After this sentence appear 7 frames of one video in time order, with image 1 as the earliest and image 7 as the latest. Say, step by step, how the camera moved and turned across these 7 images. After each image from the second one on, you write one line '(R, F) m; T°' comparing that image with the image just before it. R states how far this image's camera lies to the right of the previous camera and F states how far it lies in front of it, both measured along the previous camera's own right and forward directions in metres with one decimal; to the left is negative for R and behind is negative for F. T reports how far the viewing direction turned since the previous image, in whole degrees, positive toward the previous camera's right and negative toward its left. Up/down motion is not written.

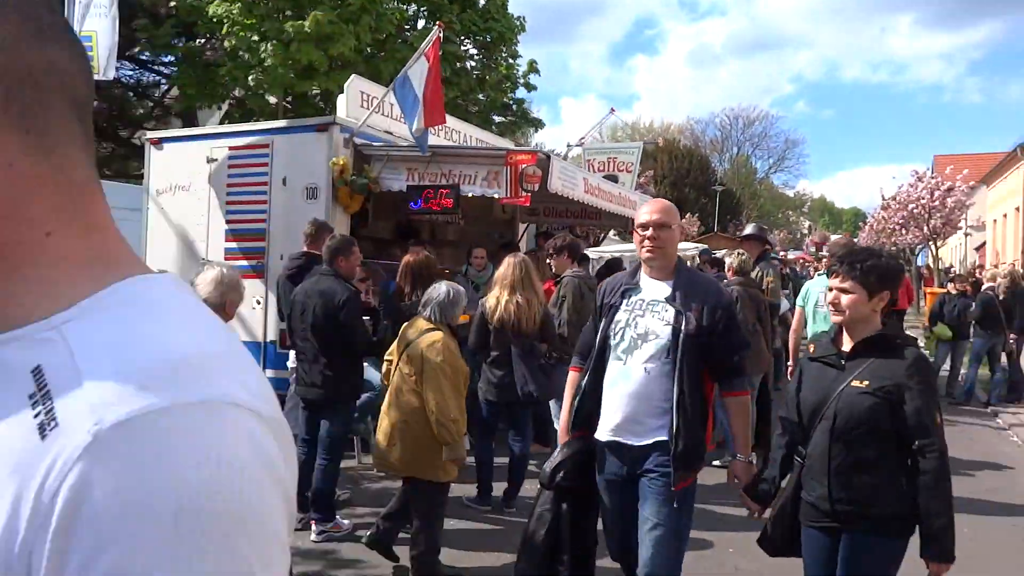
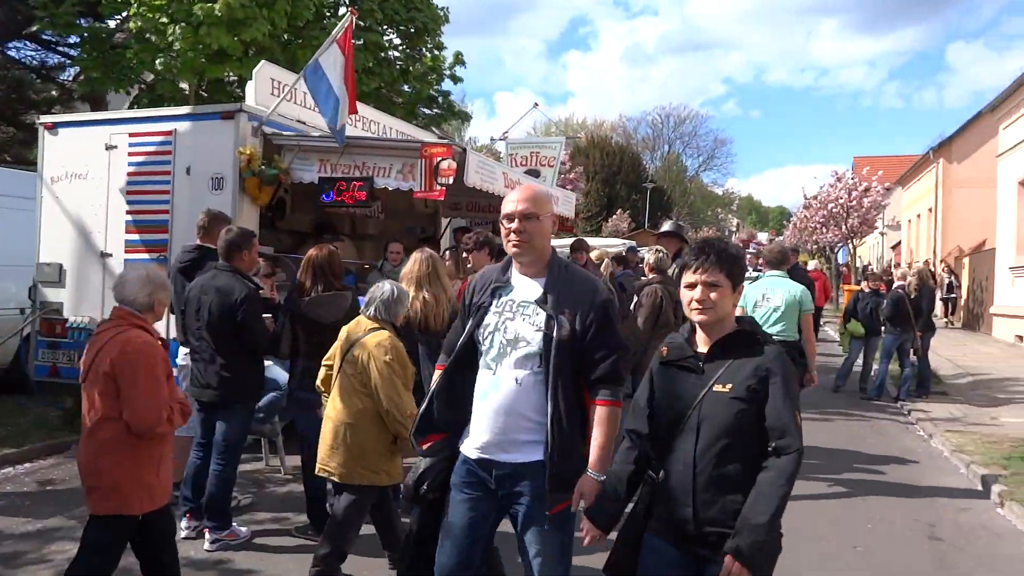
(+0.2, +0.2) m; +5°
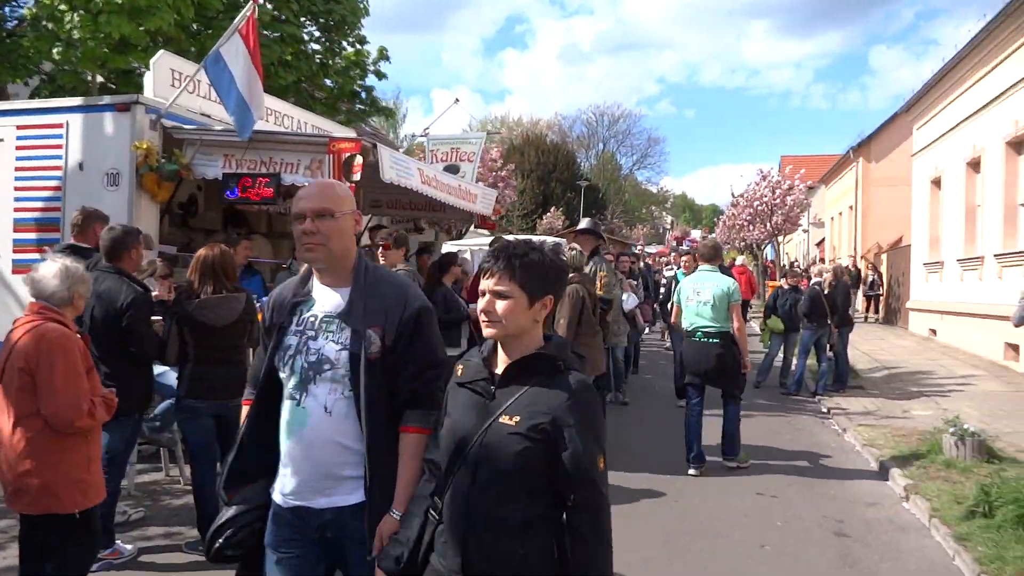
(+0.2, +0.2) m; +4°
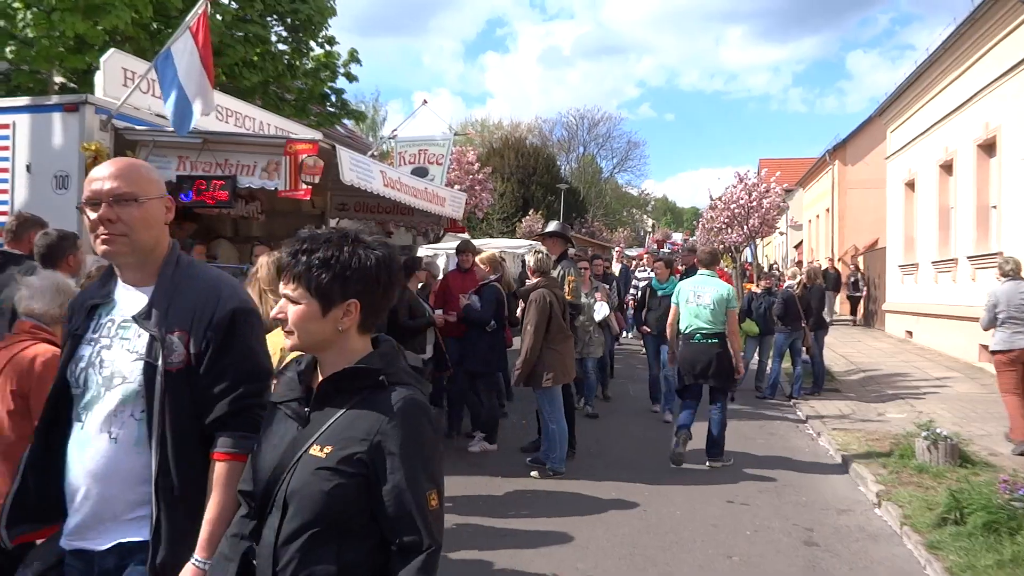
(+0.2, +0.2) m; +1°
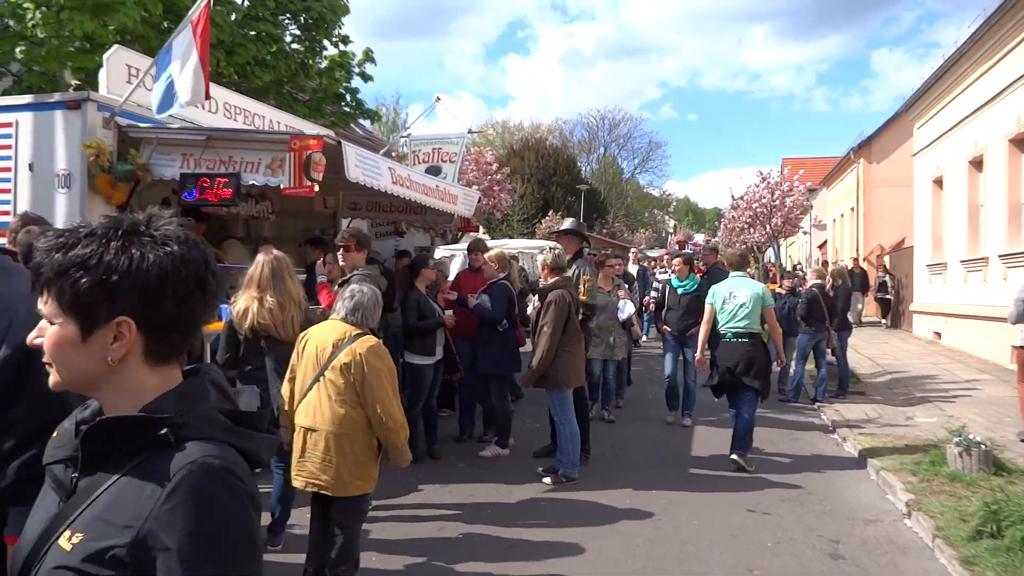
(+0.1, +0.2) m; -2°
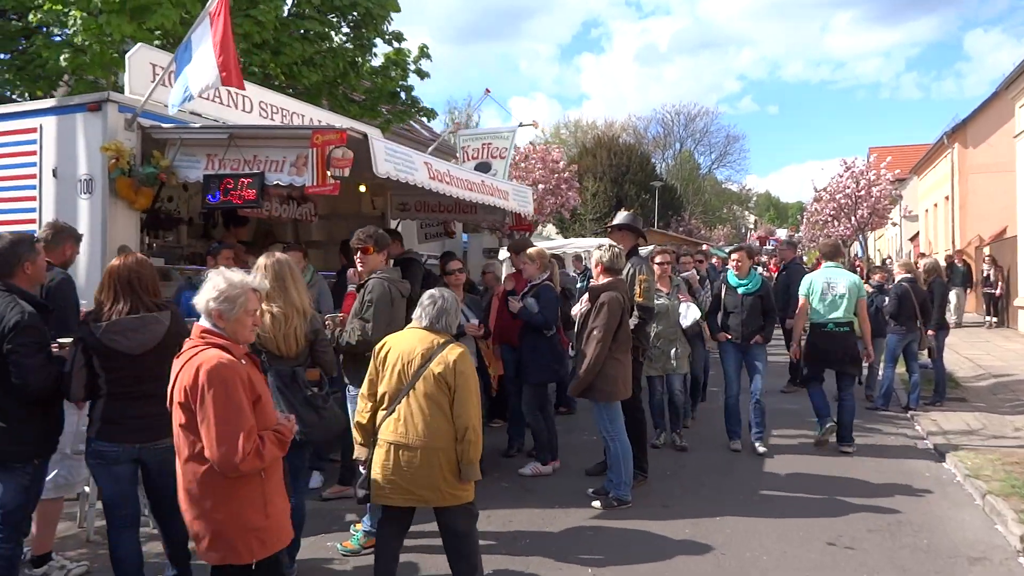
(+0.3, +0.6) m; -6°
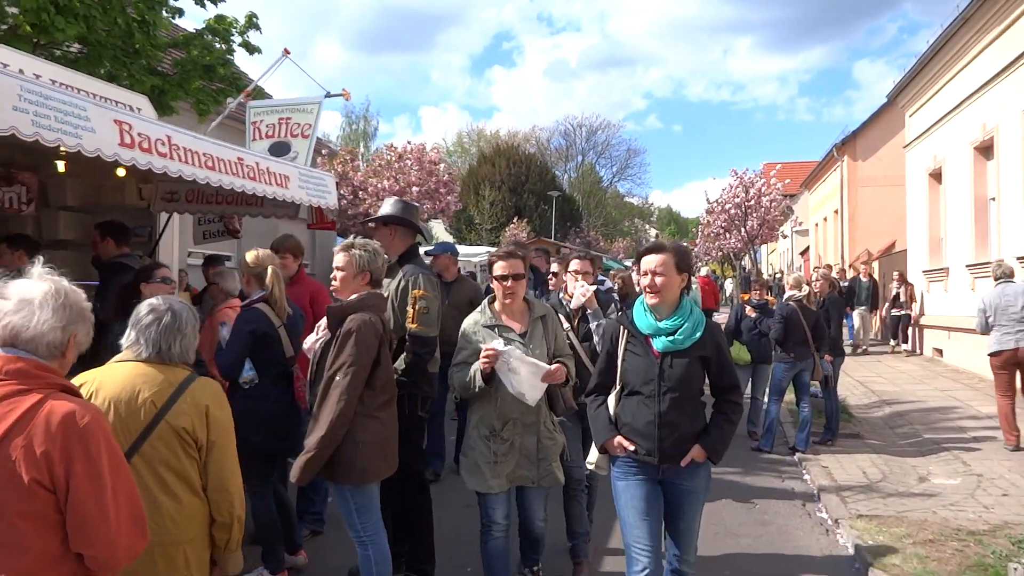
(+1.0, +2.0) m; +7°
